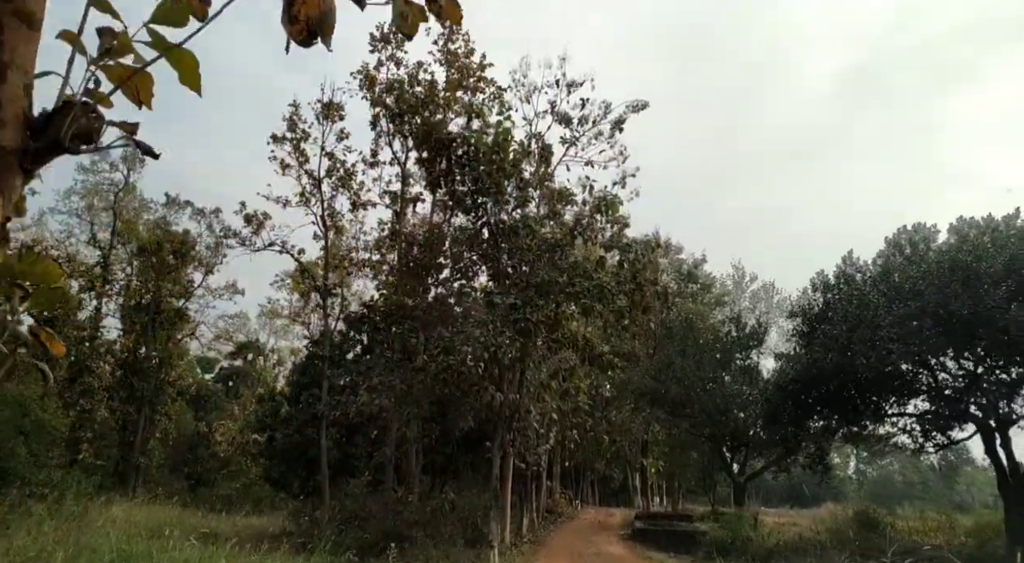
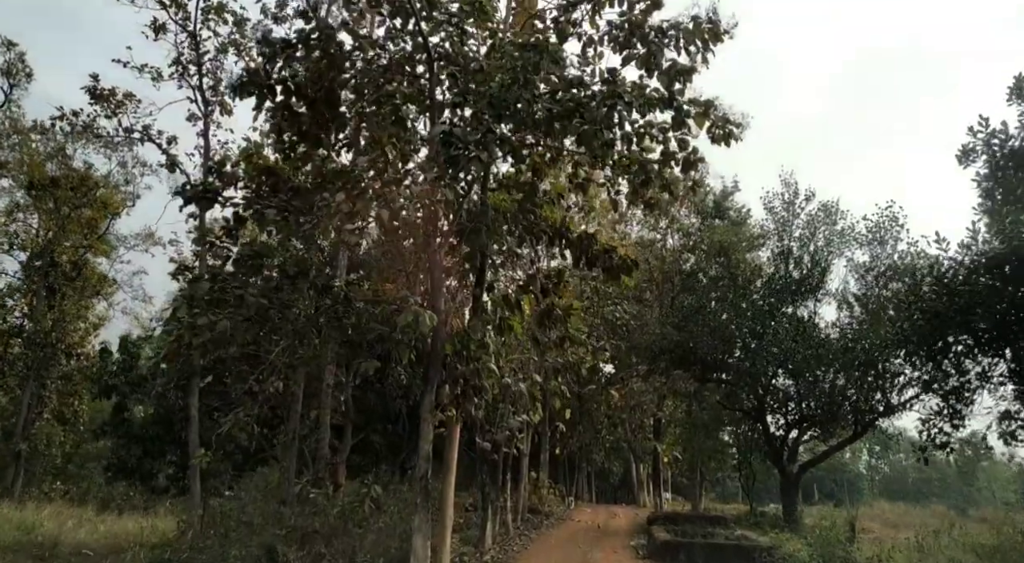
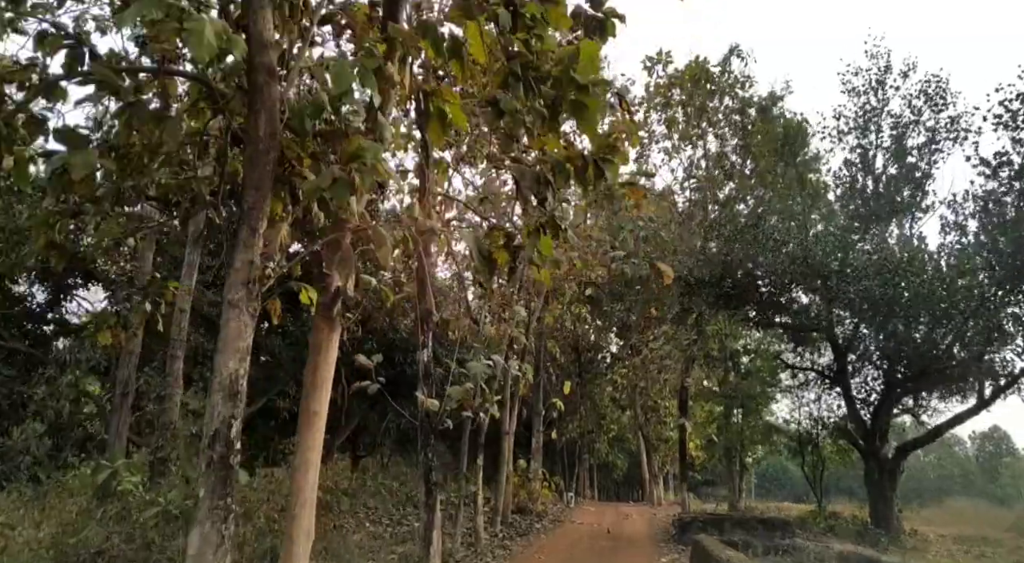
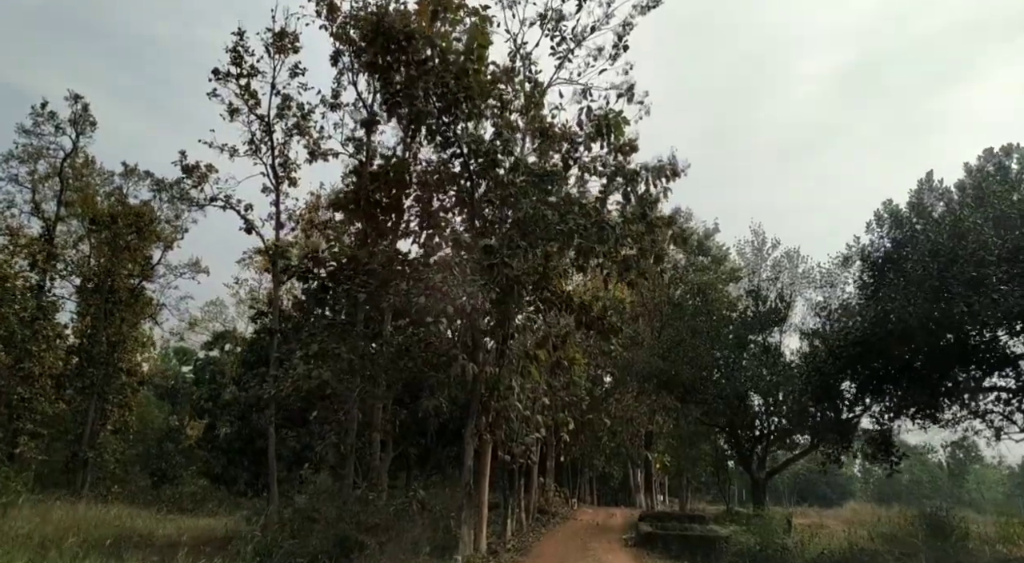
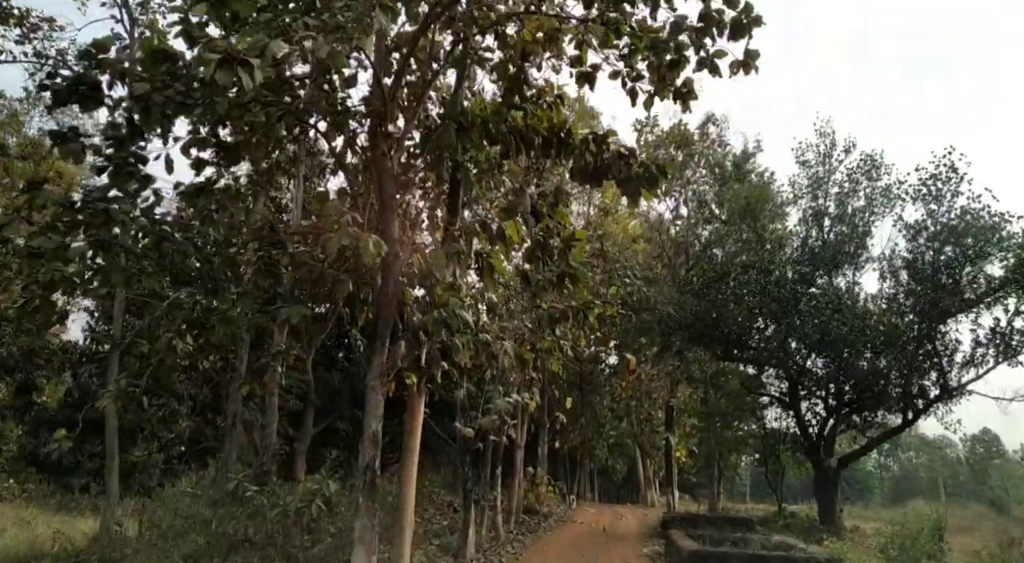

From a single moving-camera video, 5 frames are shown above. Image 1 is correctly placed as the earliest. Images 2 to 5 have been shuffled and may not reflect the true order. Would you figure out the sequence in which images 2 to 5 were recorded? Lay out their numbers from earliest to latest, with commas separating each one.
4, 2, 5, 3
